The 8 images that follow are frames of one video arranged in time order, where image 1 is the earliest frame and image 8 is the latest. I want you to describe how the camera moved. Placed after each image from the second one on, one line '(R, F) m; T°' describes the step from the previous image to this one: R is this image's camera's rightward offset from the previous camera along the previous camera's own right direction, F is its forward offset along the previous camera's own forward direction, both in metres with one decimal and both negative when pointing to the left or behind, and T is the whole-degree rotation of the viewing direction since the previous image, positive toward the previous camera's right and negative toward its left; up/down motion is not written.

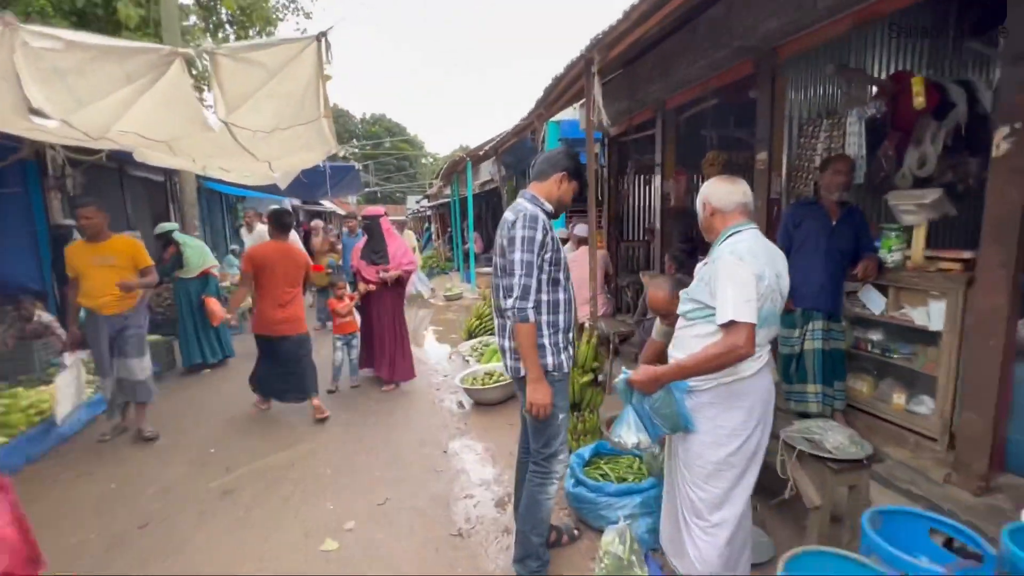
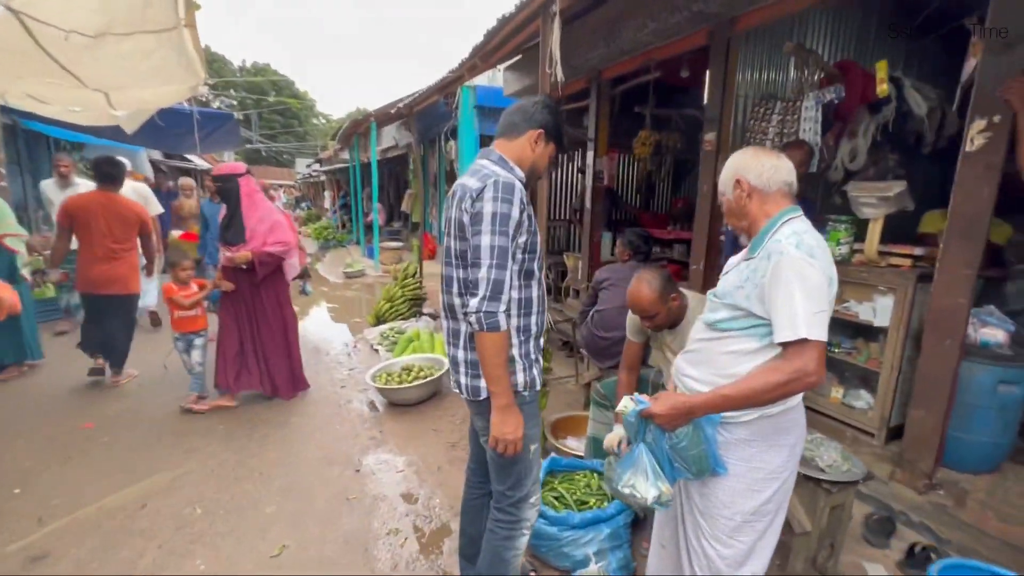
(-0.3, +0.8) m; +12°
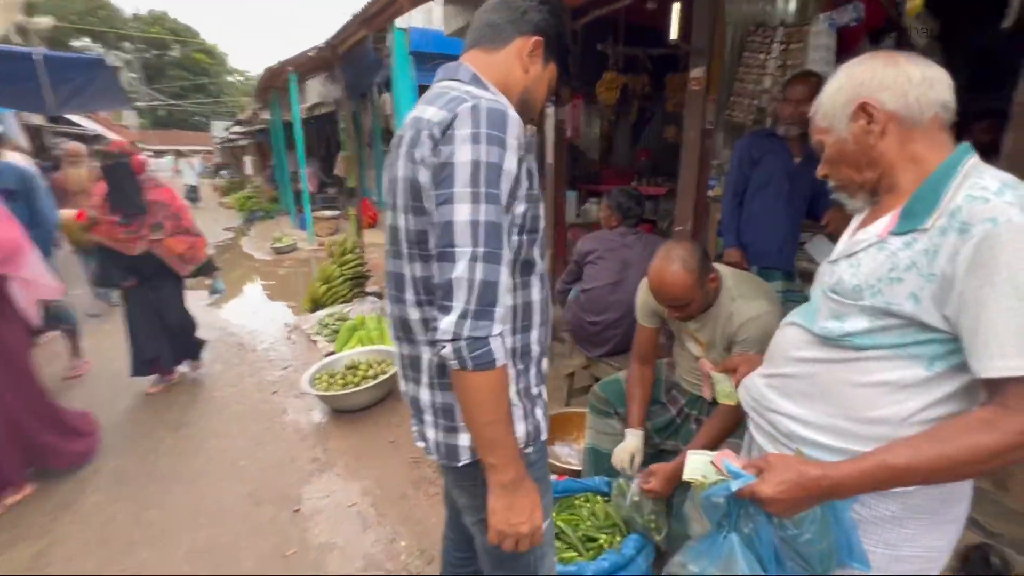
(-0.1, +0.9) m; +6°
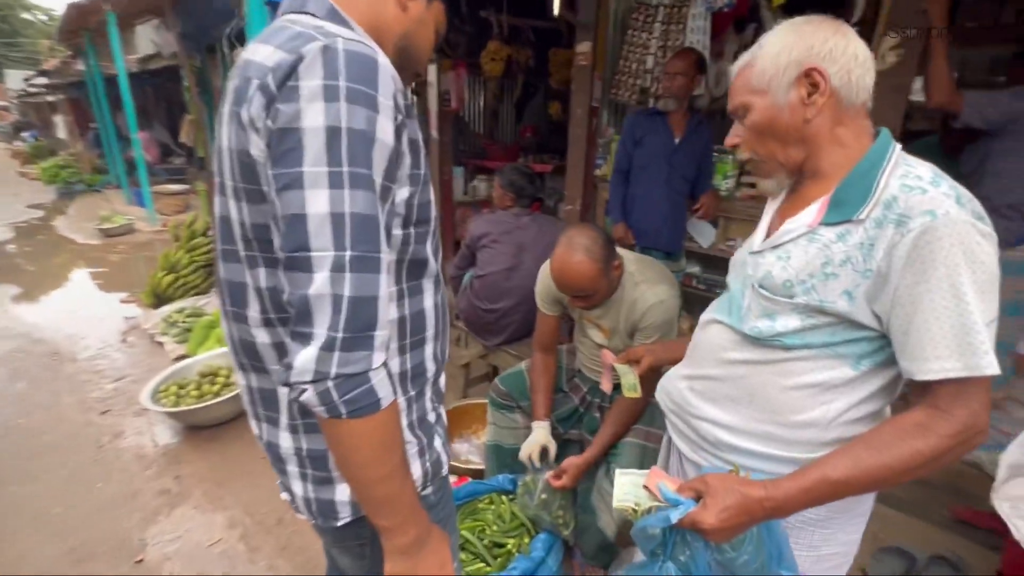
(0.0, +0.3) m; +13°
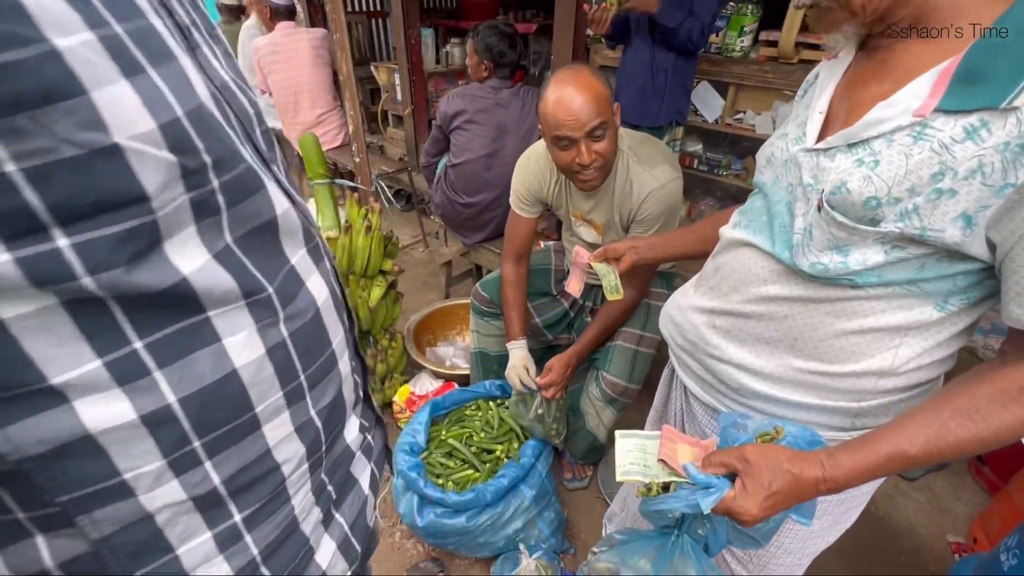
(0.0, +0.3) m; +1°
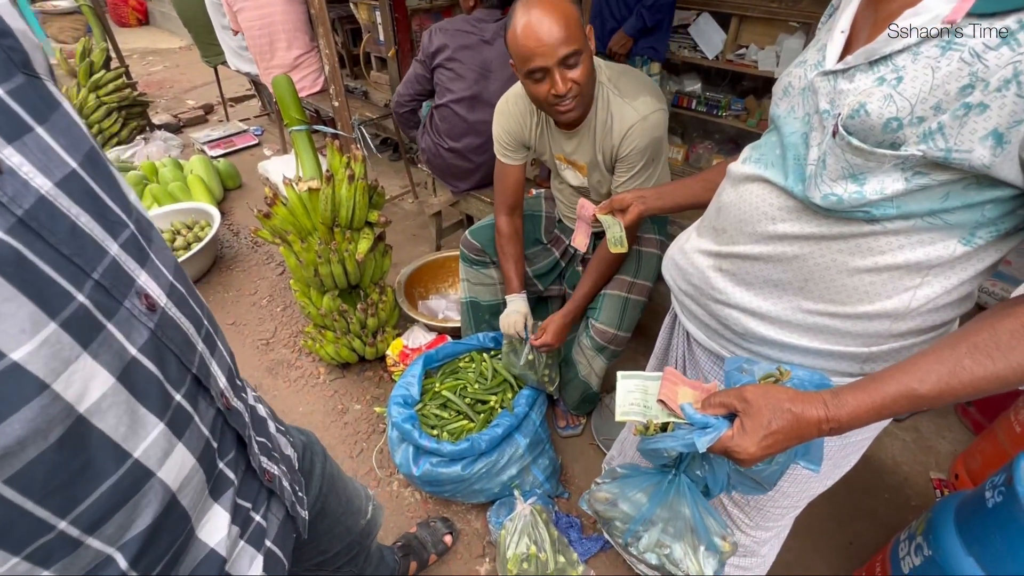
(0.0, +0.1) m; +1°
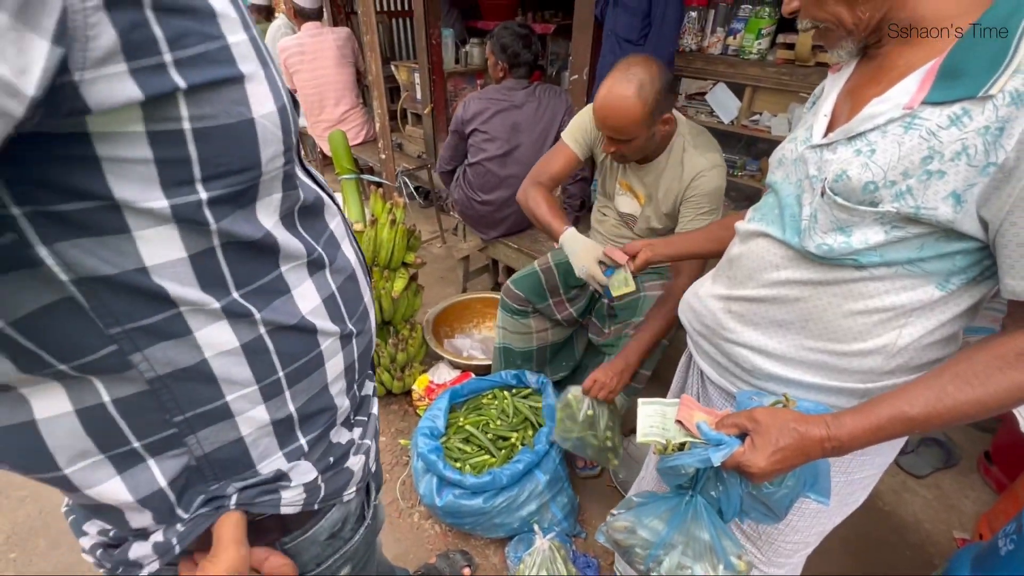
(0.0, -0.1) m; -2°
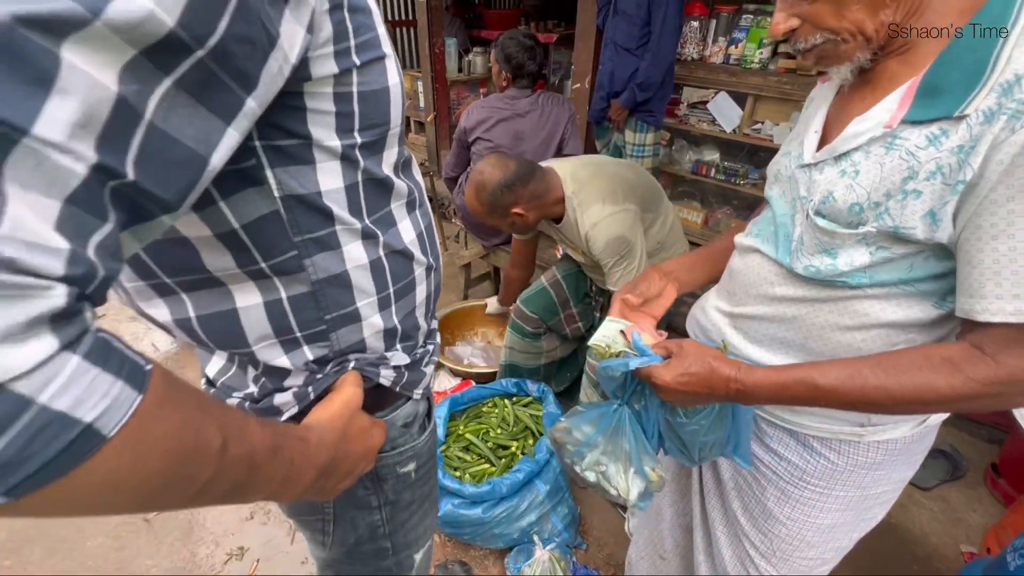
(0.0, 0.0) m; 0°
